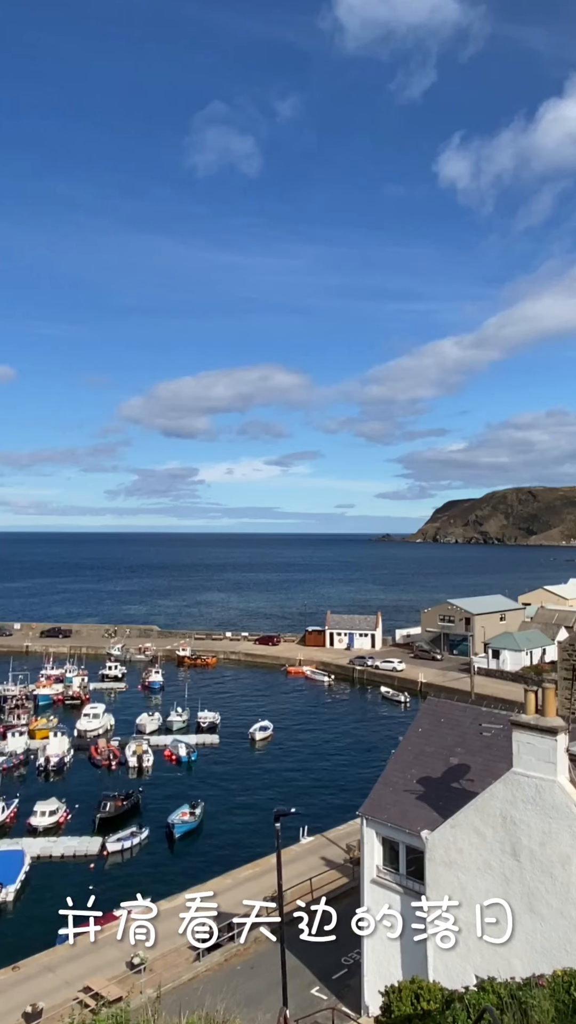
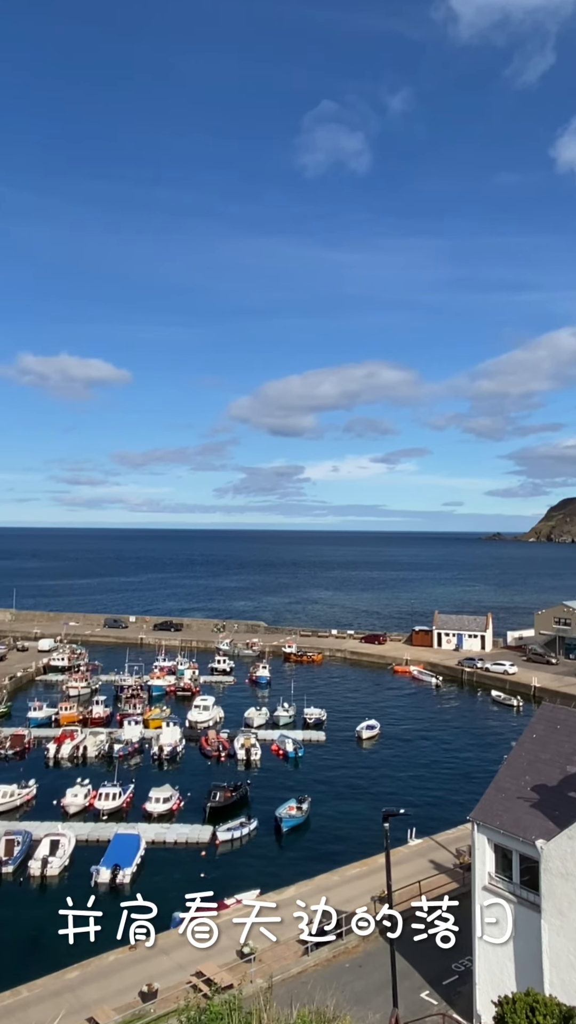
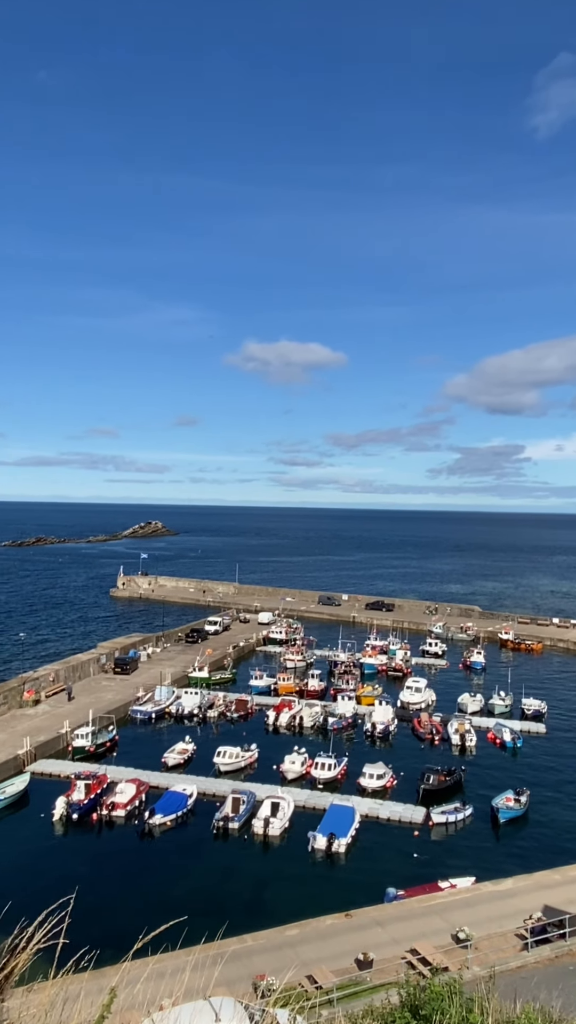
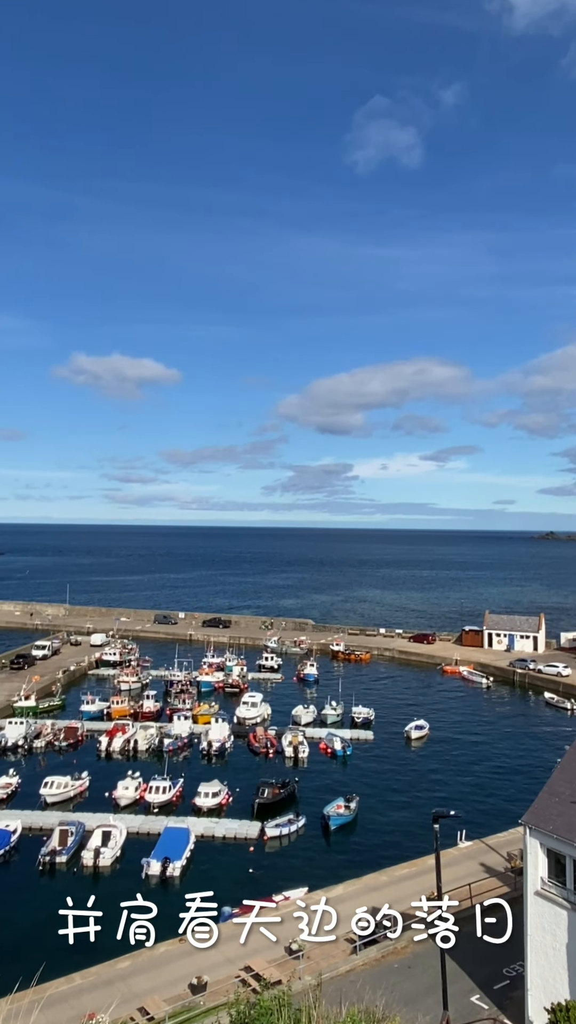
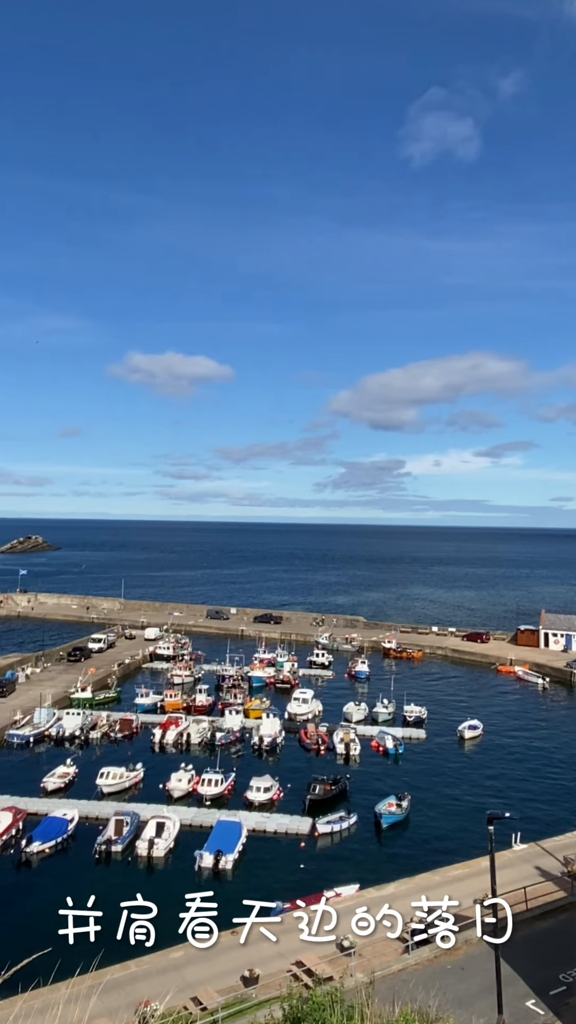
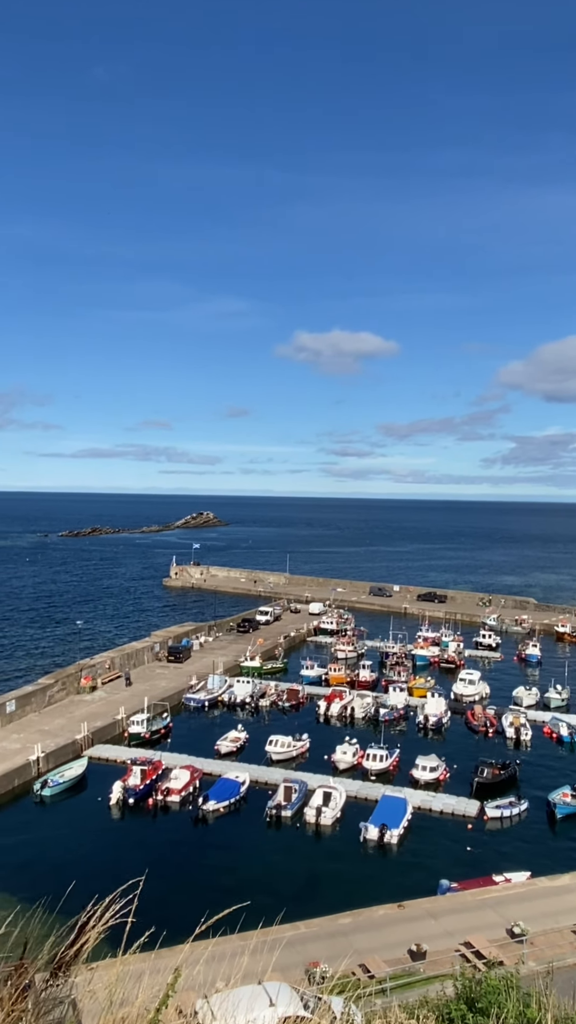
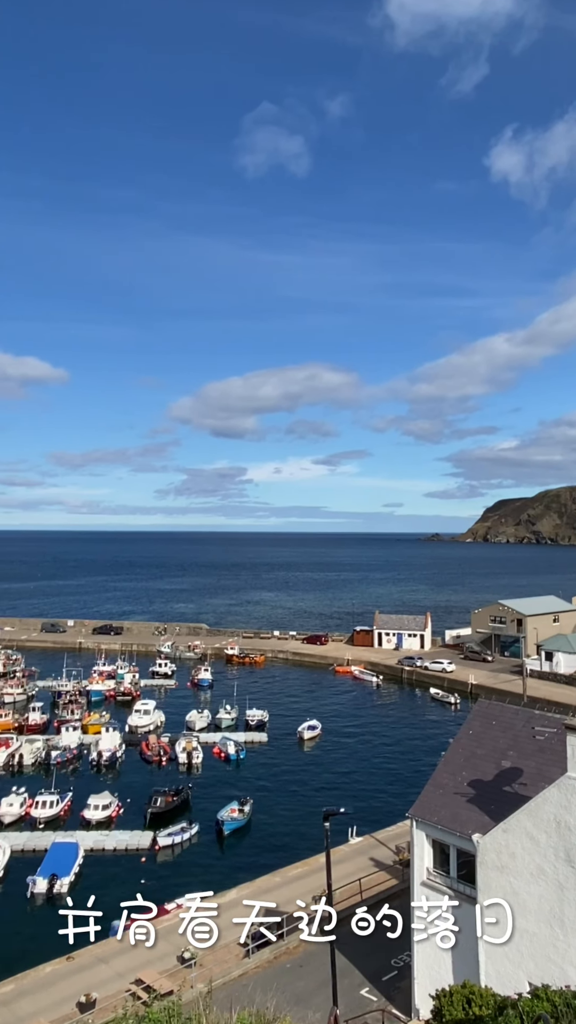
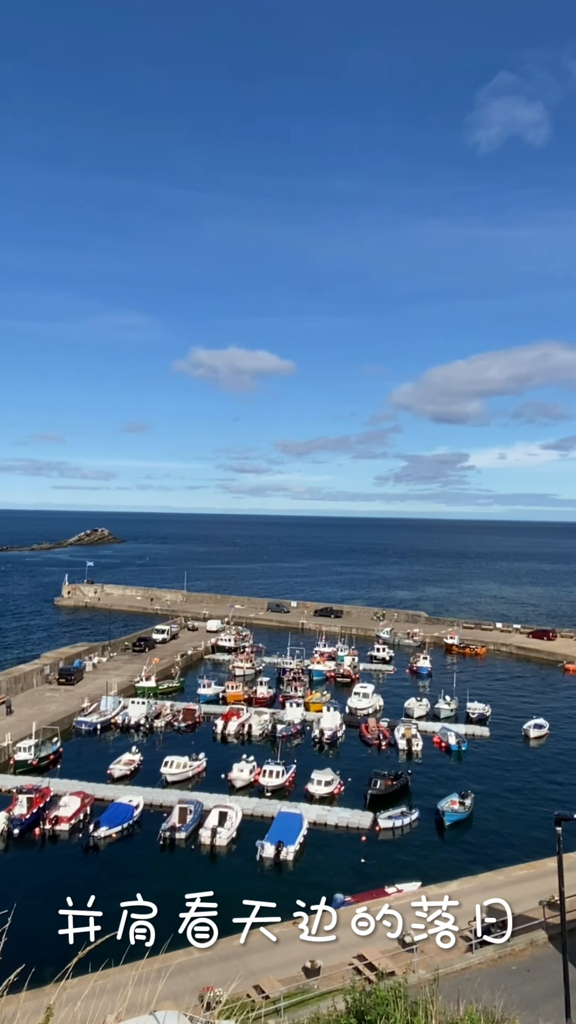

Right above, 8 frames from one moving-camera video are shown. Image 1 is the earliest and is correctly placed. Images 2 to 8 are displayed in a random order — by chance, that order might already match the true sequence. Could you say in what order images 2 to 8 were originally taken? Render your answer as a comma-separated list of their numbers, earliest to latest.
7, 2, 4, 5, 8, 3, 6
